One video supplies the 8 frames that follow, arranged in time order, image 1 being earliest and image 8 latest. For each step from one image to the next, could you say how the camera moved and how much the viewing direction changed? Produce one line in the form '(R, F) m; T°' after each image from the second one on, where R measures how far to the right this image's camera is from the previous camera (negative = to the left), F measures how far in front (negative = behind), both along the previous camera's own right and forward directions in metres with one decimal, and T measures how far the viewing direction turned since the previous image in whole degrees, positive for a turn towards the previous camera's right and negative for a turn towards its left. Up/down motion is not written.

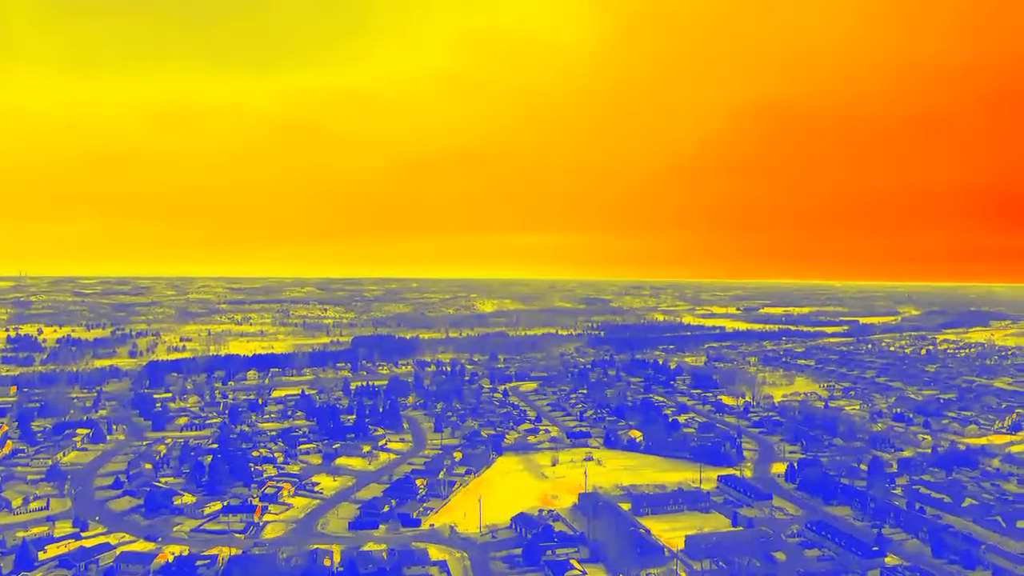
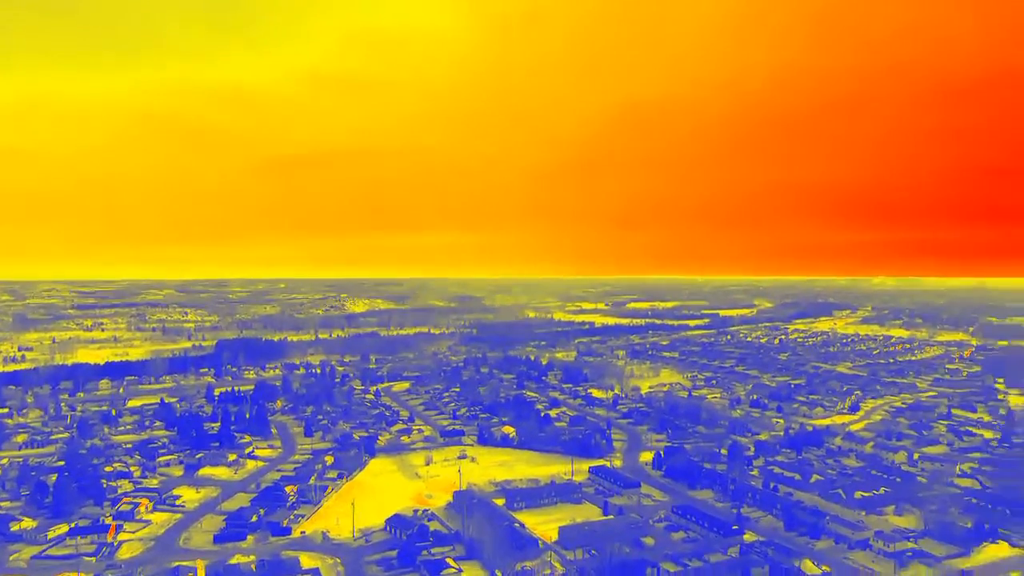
(+1.3, +0.1) m; -4°
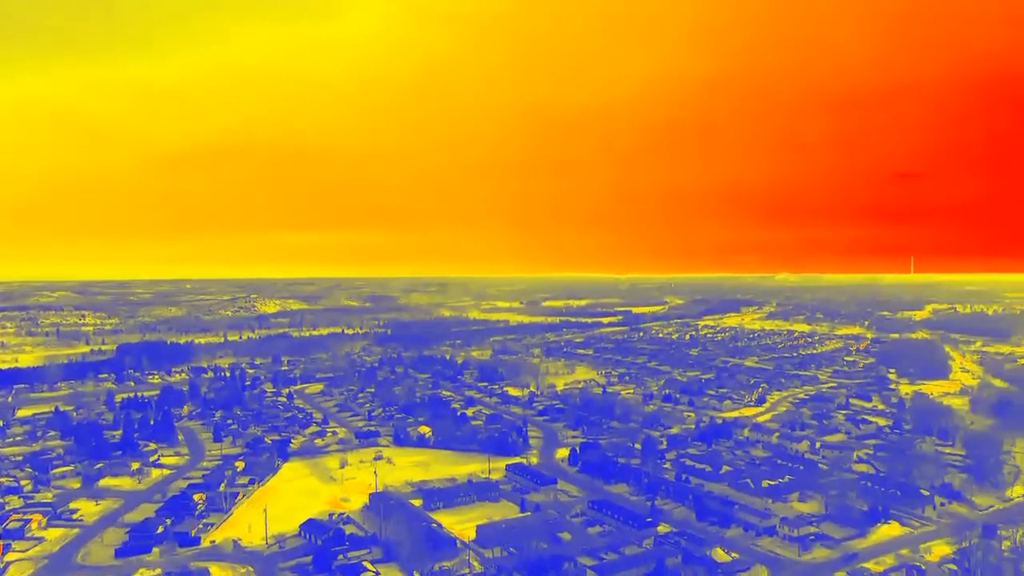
(+0.5, -0.3) m; -25°
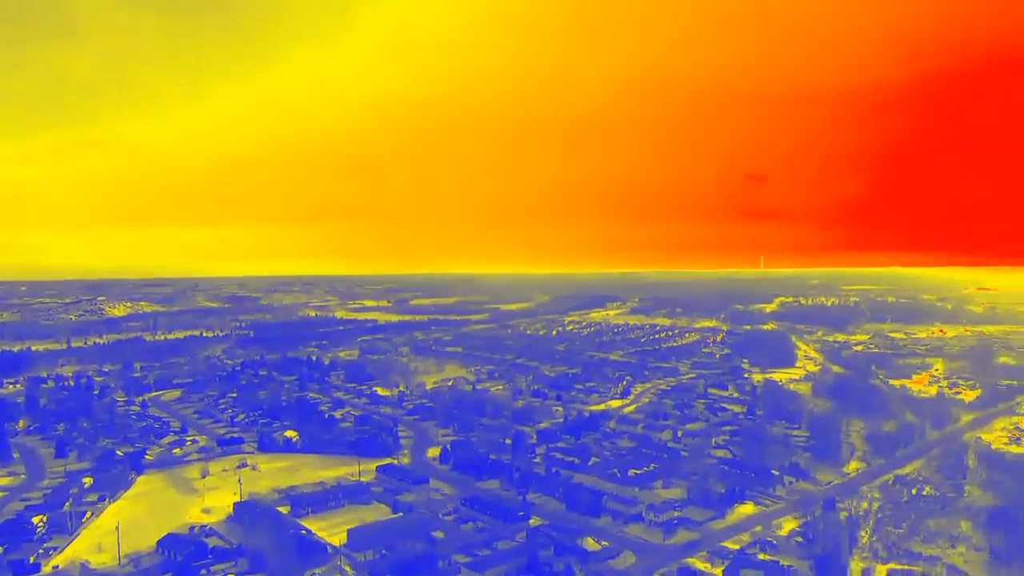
(+0.1, 0.0) m; +8°
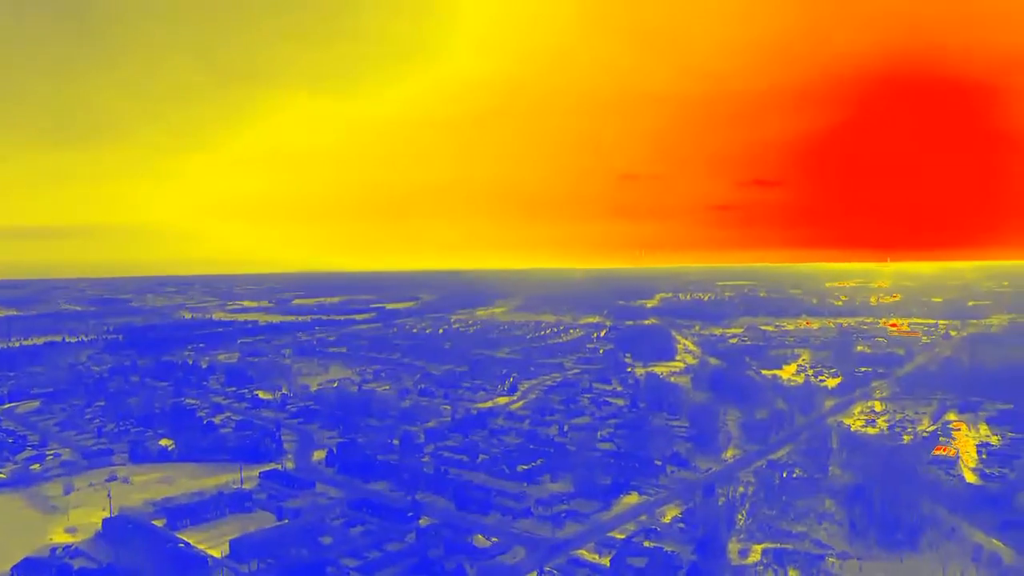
(+0.2, 0.0) m; +5°
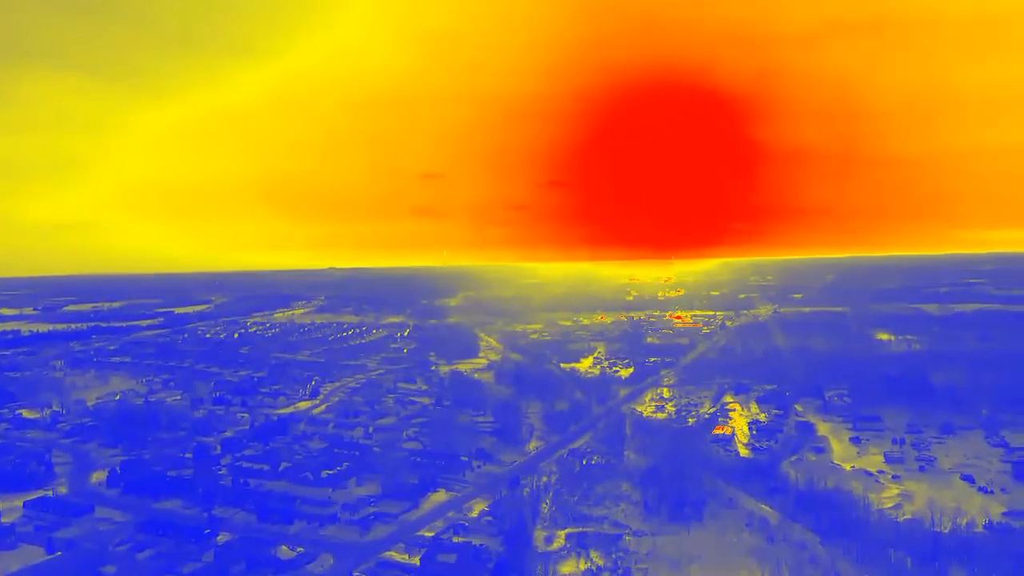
(0.0, 0.0) m; +14°
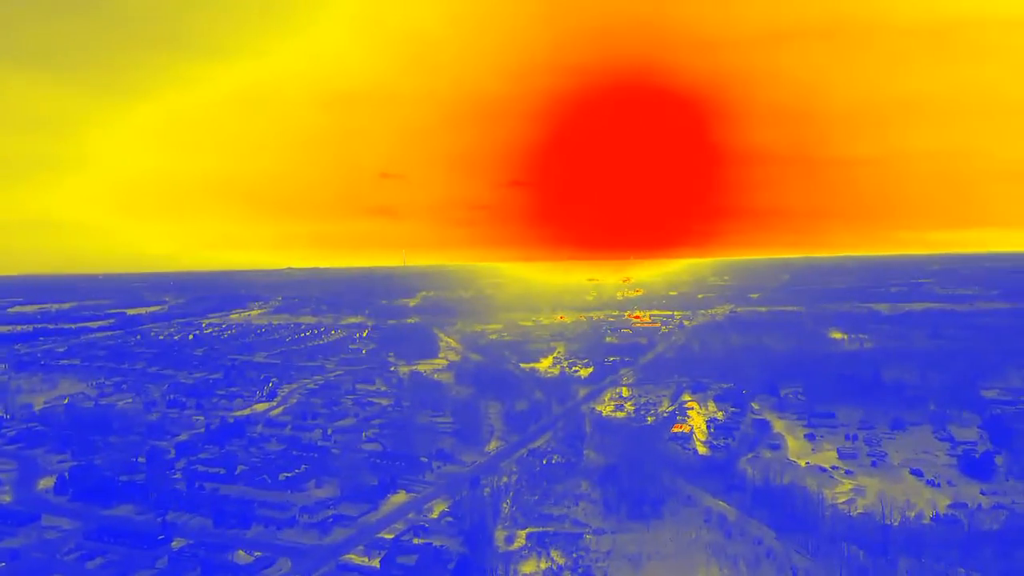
(-6.1, -1.4) m; +3°
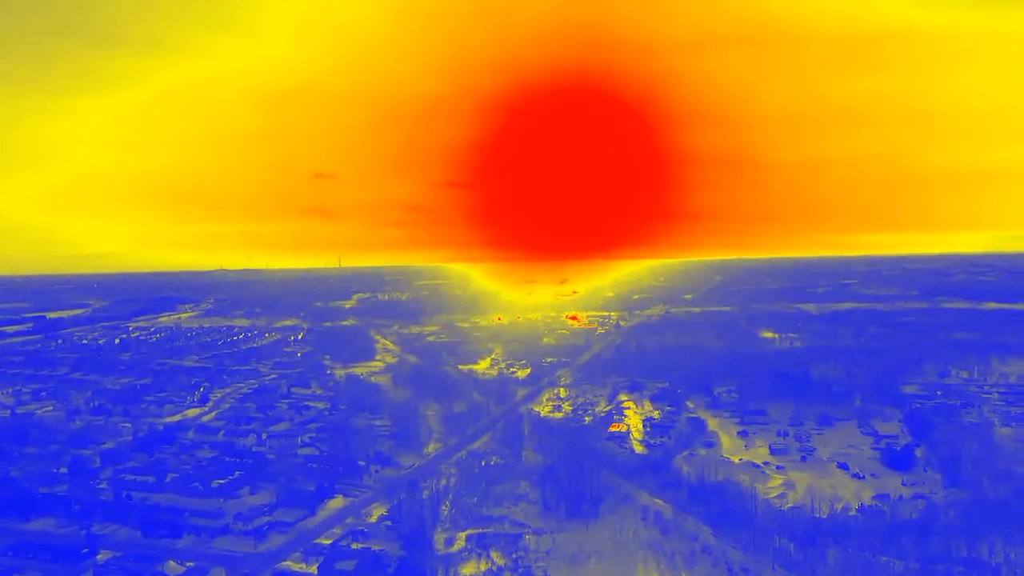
(-0.4, +0.1) m; +4°
